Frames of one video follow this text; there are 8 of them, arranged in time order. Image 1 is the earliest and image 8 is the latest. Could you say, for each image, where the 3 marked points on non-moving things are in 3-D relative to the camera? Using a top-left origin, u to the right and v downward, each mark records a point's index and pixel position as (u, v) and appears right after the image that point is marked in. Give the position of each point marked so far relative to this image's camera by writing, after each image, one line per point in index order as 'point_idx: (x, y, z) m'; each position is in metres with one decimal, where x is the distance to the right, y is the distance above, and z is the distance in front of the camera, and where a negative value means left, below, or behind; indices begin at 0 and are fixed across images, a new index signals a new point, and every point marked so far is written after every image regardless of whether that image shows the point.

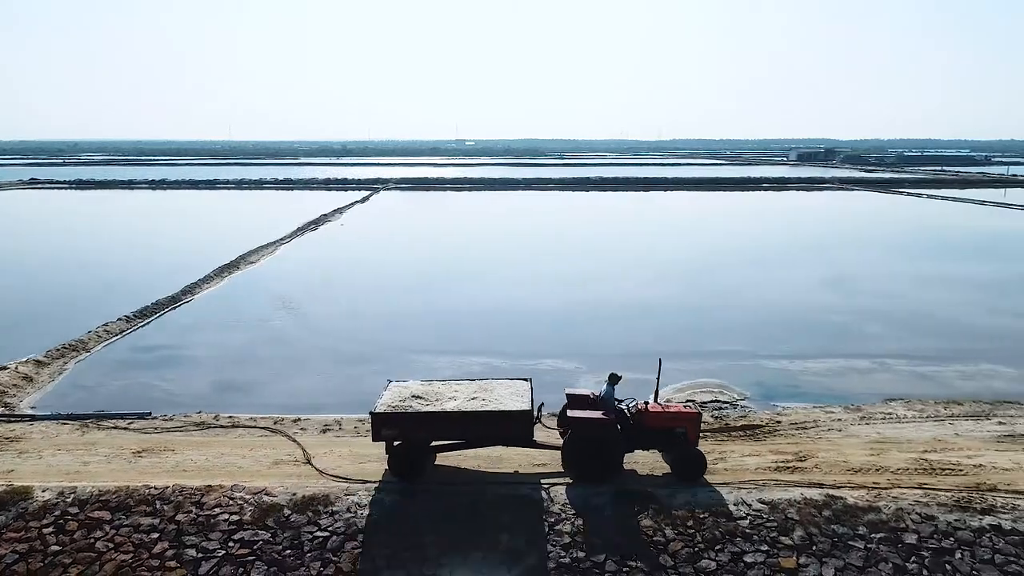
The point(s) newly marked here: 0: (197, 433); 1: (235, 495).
0: (-2.8, -1.3, +7.0) m
1: (-2.0, -1.5, +5.7) m
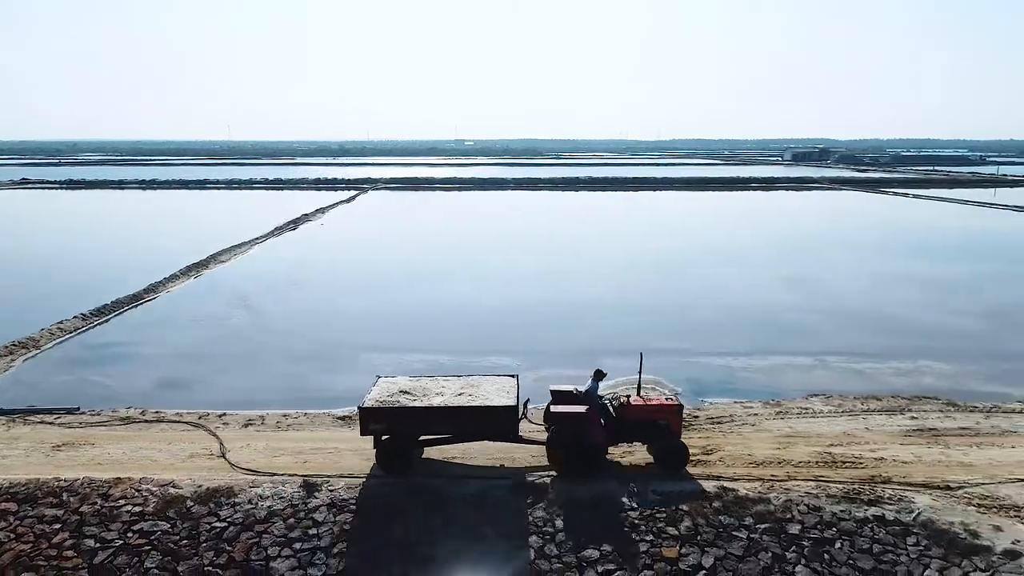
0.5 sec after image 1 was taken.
0: (-3.6, -1.3, +7.2) m
1: (-2.7, -1.5, +5.8) m
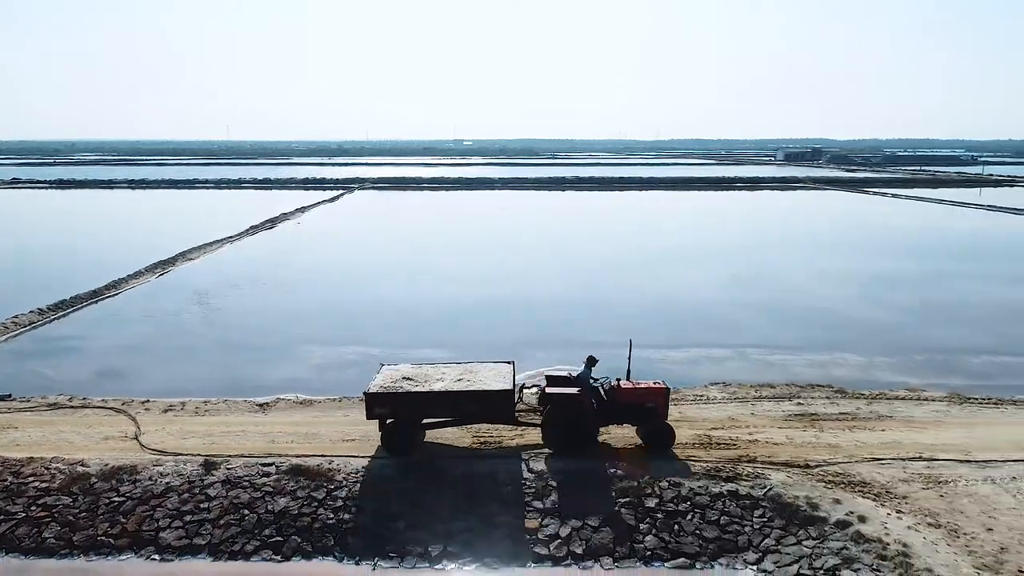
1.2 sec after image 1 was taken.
0: (-4.5, -1.2, +7.6) m
1: (-3.6, -1.4, +6.3) m
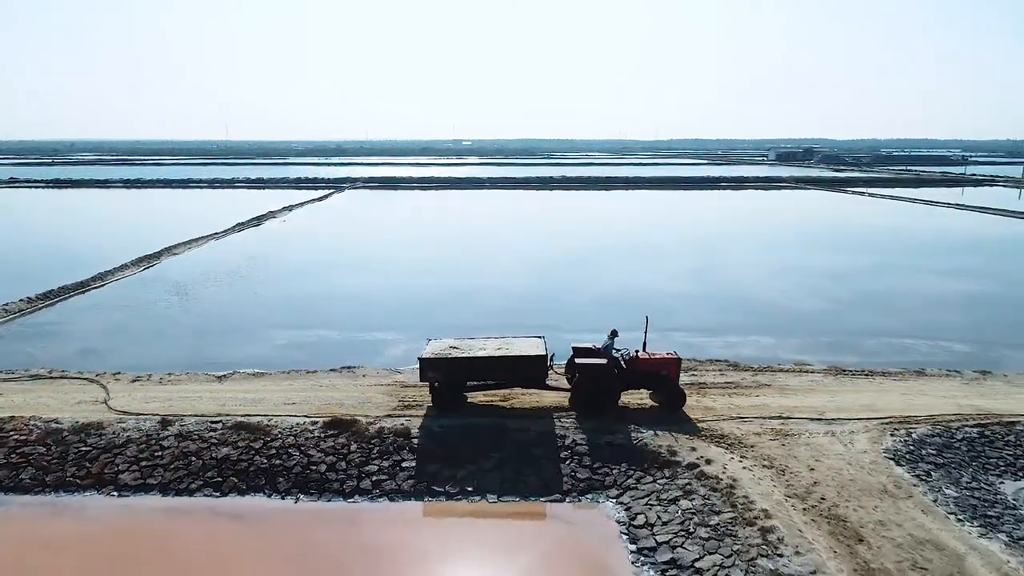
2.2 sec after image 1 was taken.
0: (-5.3, -1.0, +8.6) m
1: (-4.5, -1.2, +7.3) m
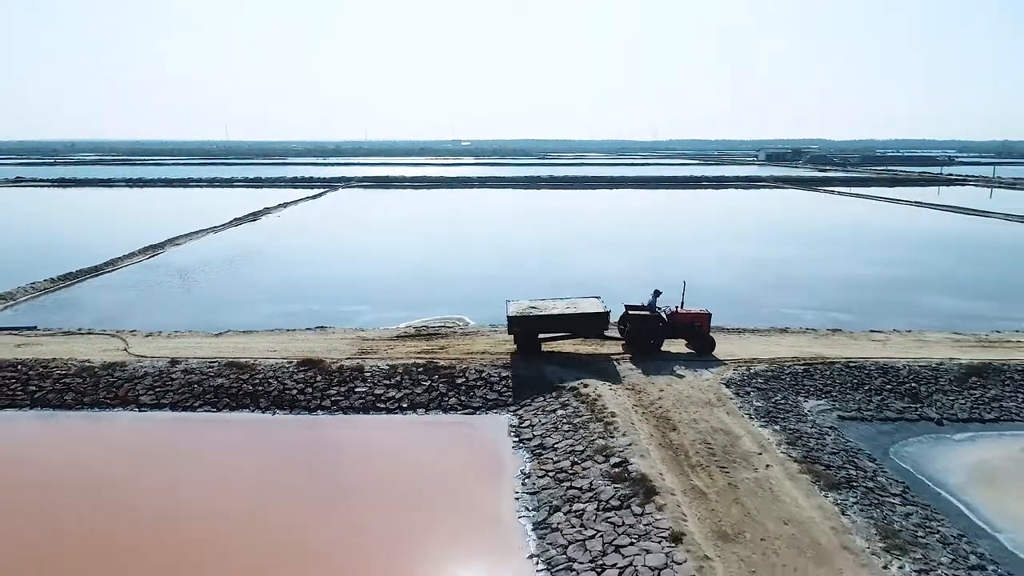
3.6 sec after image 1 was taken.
0: (-6.1, -0.7, +10.7) m
1: (-5.3, -0.9, +9.4) m
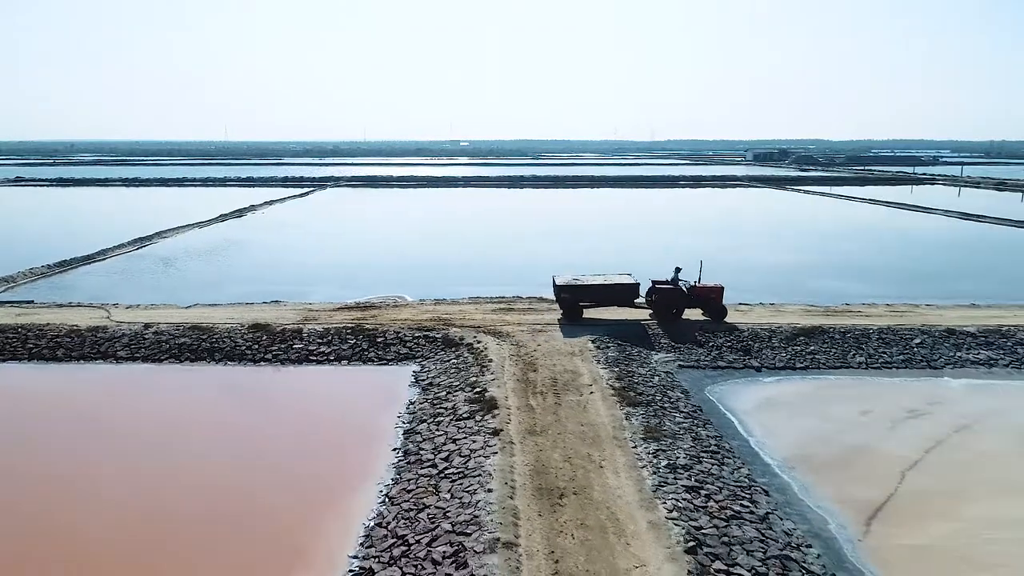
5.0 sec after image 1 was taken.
0: (-7.3, -0.3, +12.6) m
1: (-6.5, -0.5, +11.3) m
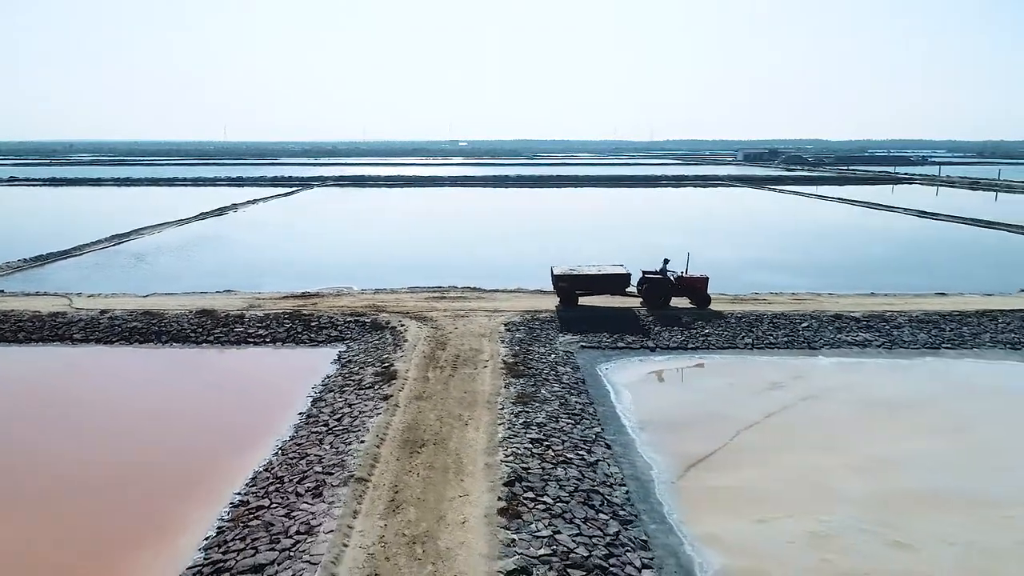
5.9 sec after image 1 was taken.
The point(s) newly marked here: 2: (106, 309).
0: (-8.5, -0.2, +13.7) m
1: (-7.7, -0.4, +12.4) m
2: (-6.5, -0.3, +12.6) m
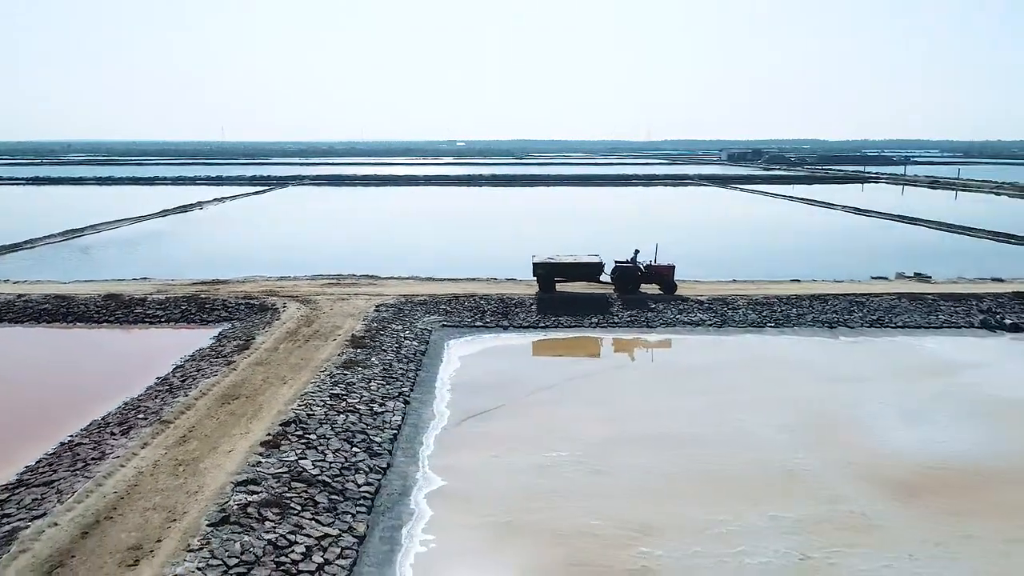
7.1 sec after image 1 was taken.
0: (-10.5, +0.1, +14.9) m
1: (-9.7, -0.1, +13.6) m
2: (-8.5, -0.1, +13.8) m
